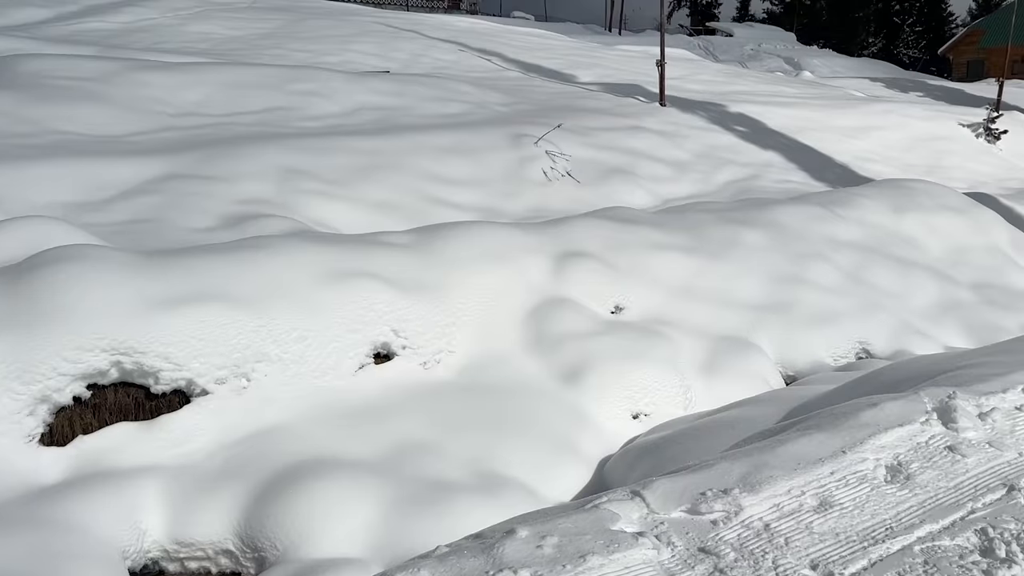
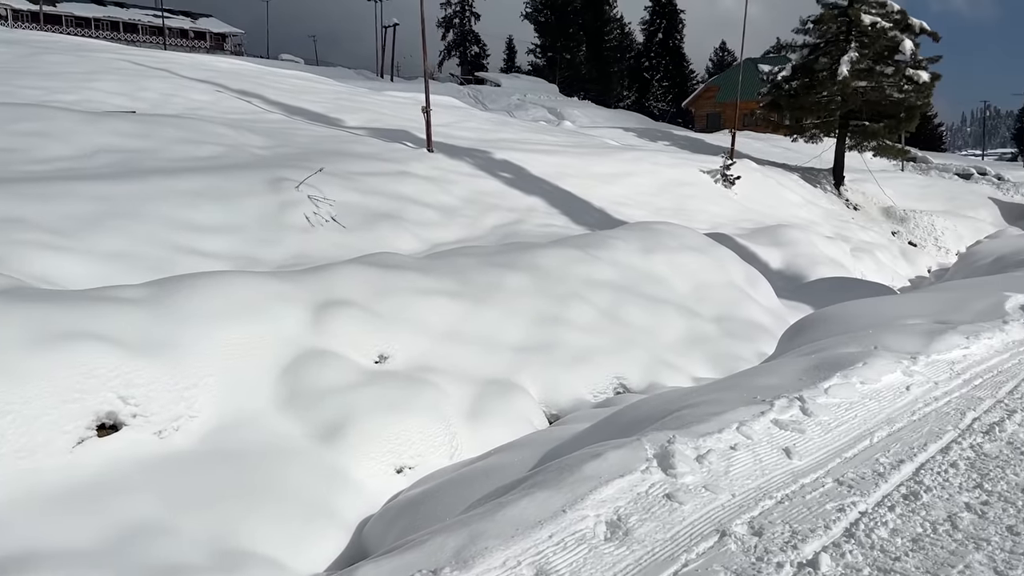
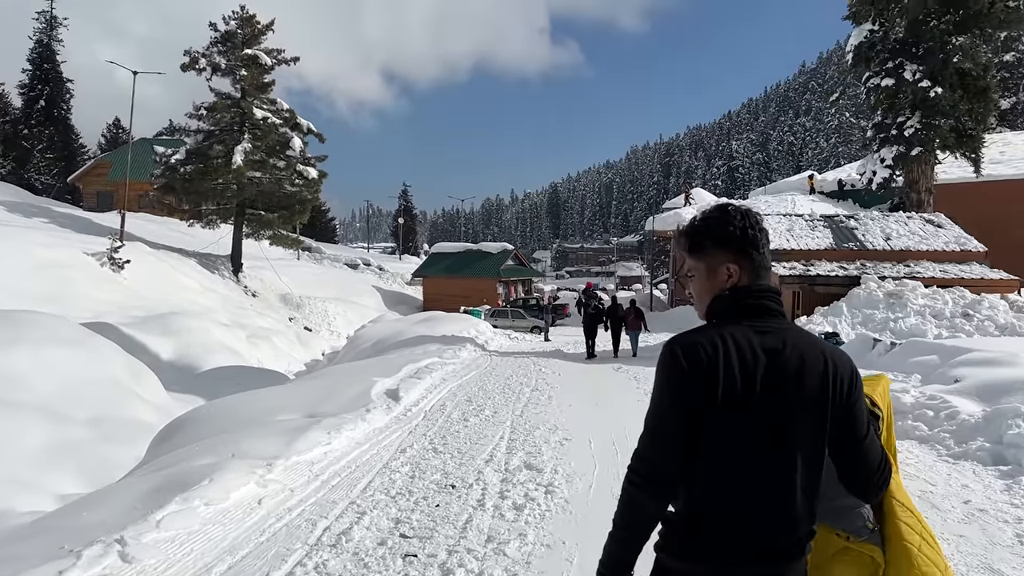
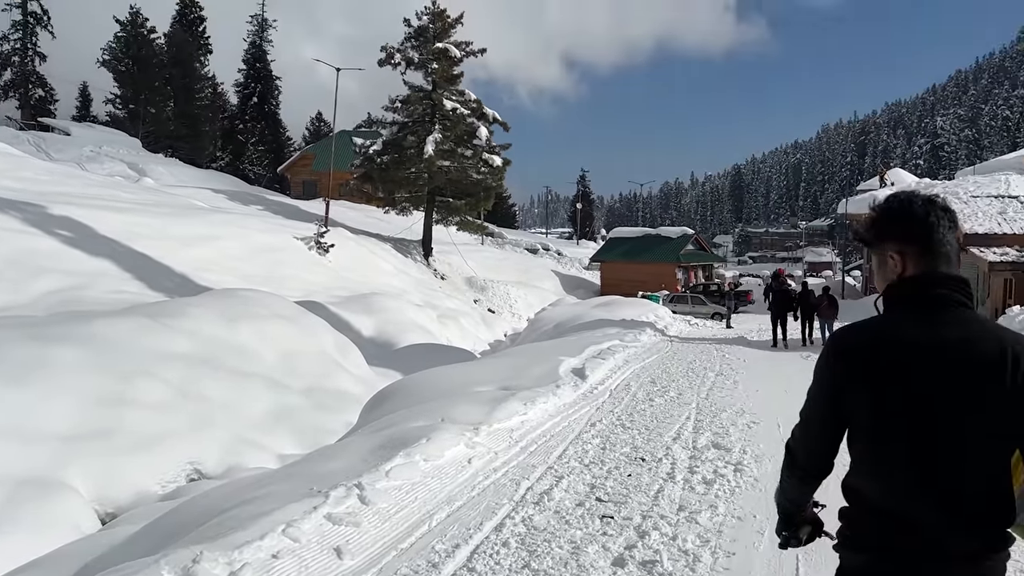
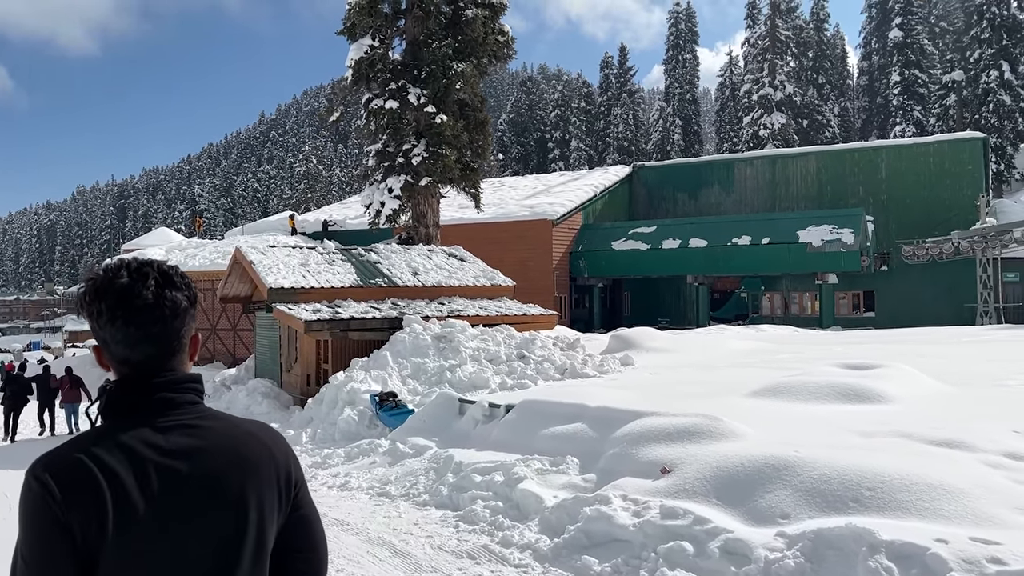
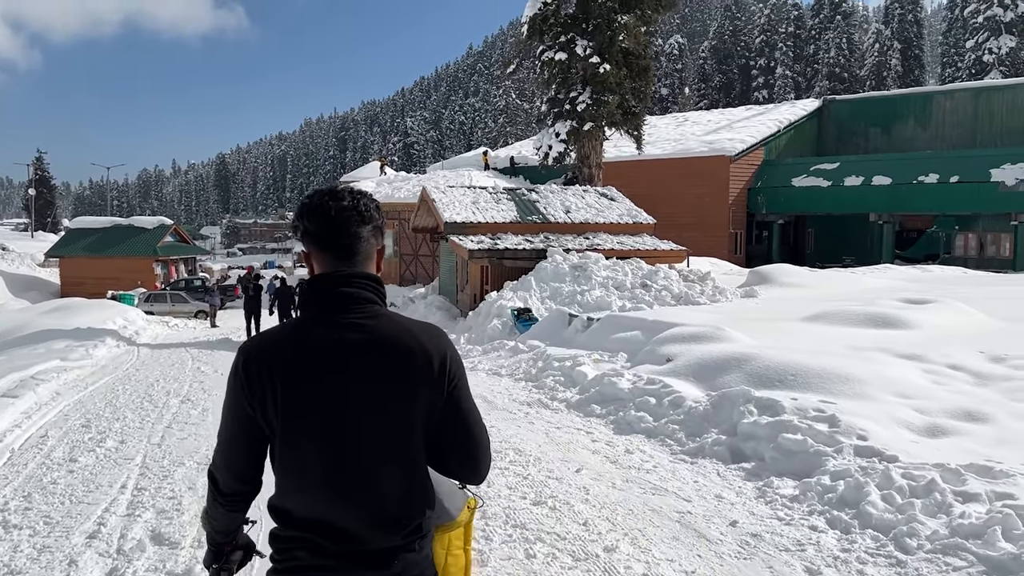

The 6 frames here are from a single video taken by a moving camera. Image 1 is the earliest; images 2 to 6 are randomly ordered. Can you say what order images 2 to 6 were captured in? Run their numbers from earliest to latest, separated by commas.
2, 4, 3, 6, 5
